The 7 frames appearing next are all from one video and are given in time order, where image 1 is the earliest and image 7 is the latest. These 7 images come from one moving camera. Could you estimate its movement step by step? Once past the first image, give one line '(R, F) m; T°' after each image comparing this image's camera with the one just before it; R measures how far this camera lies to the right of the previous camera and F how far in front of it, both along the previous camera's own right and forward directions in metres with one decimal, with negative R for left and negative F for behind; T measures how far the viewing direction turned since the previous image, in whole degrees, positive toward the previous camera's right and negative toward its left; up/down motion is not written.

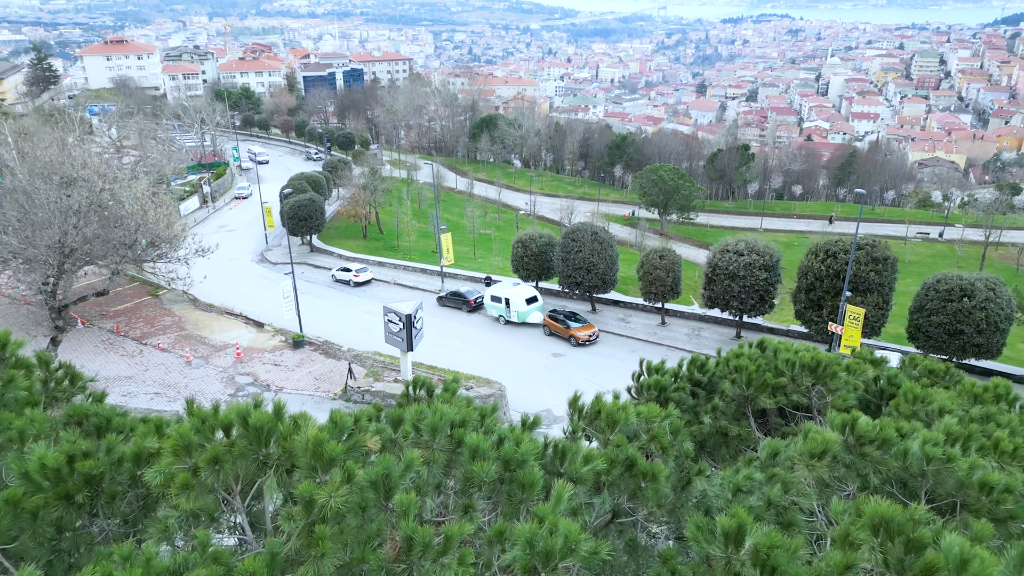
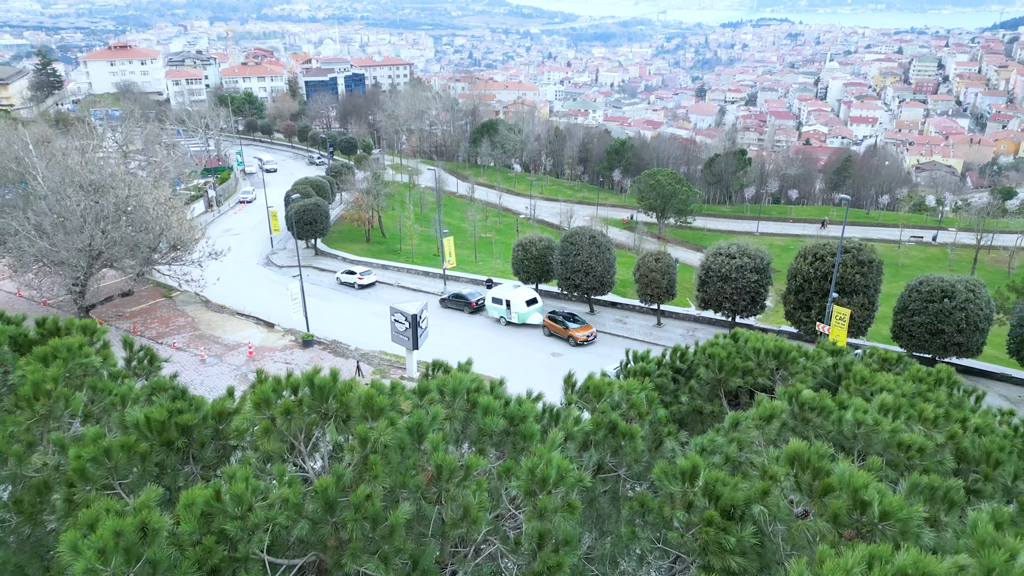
(0.0, -0.5) m; 0°
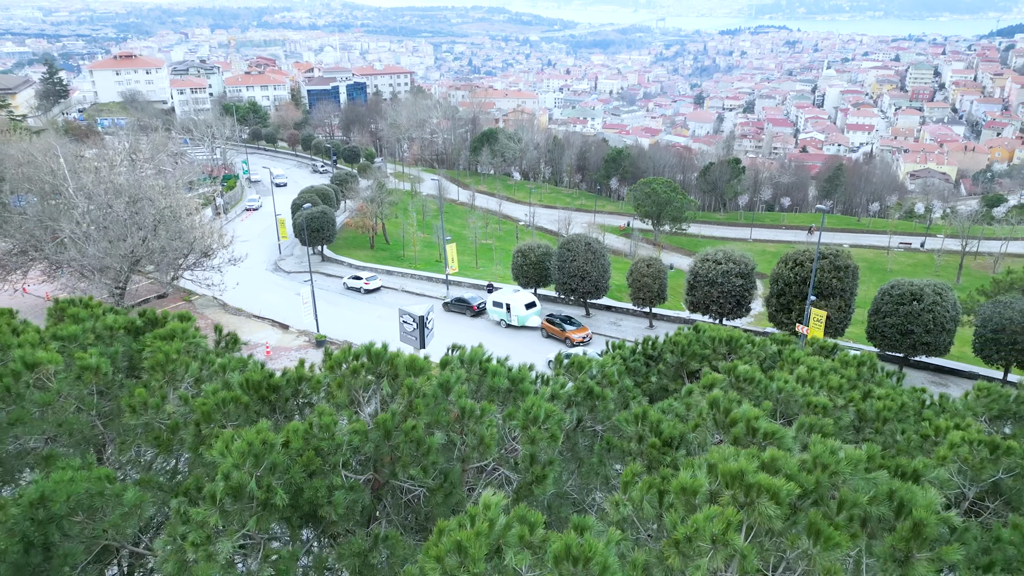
(0.0, -0.8) m; 0°
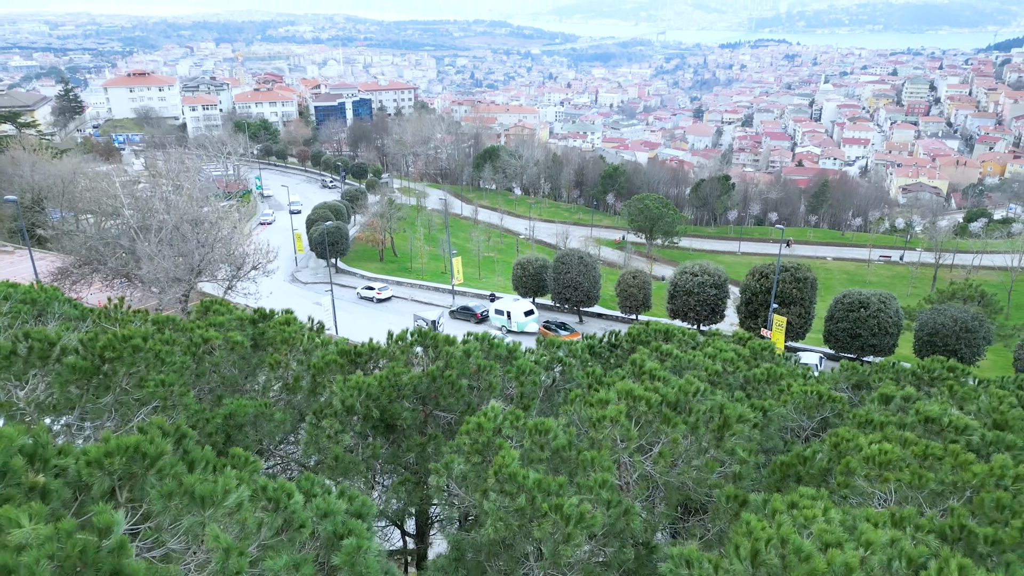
(0.0, -1.7) m; 0°
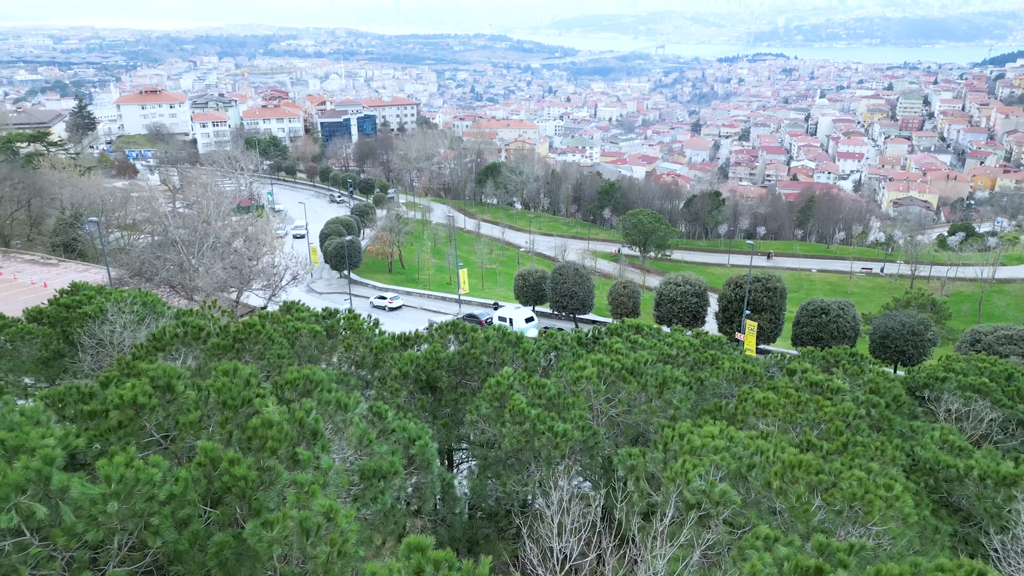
(-0.1, -1.8) m; 0°
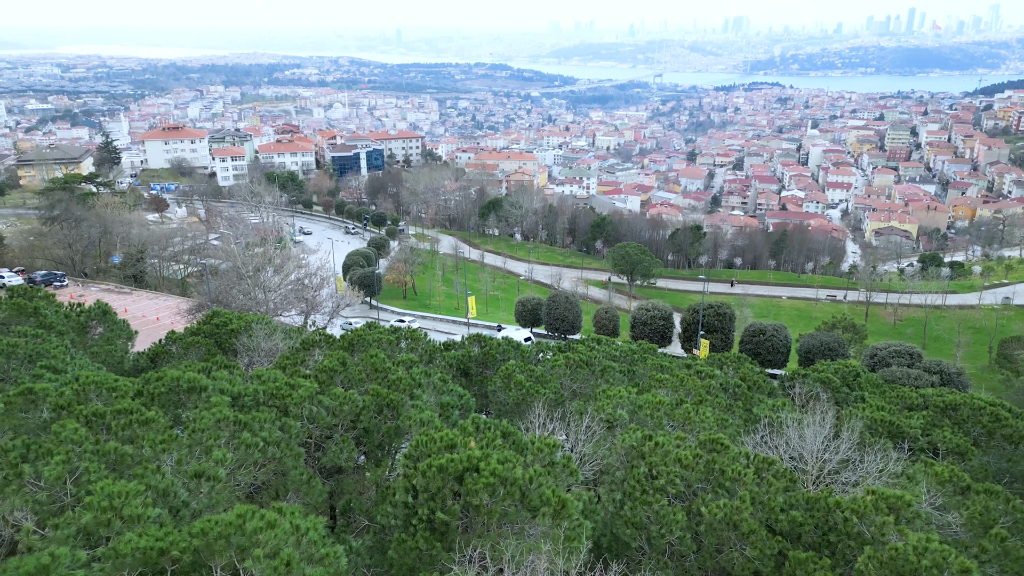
(0.0, -3.9) m; 0°
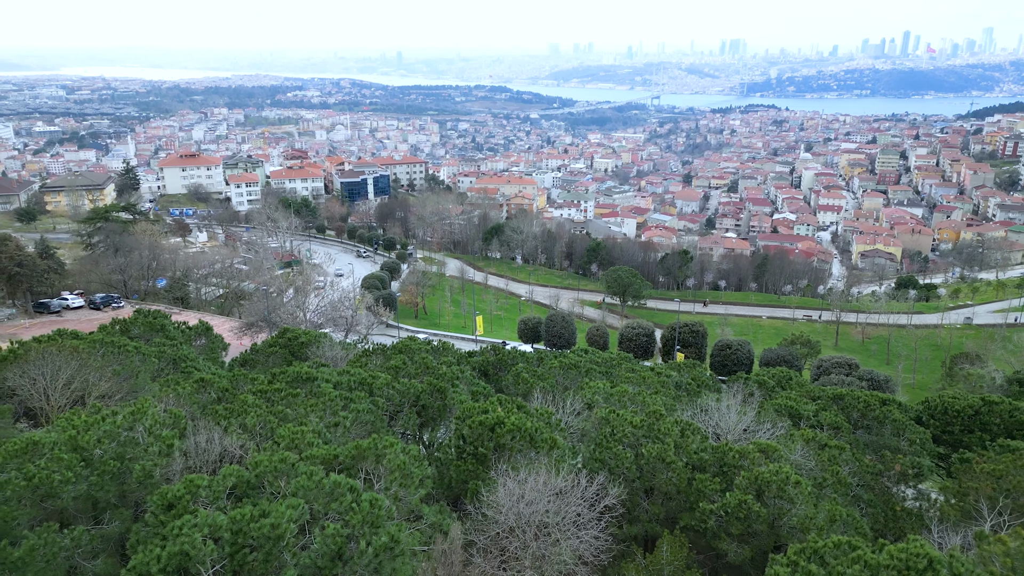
(-0.2, -3.4) m; 0°
